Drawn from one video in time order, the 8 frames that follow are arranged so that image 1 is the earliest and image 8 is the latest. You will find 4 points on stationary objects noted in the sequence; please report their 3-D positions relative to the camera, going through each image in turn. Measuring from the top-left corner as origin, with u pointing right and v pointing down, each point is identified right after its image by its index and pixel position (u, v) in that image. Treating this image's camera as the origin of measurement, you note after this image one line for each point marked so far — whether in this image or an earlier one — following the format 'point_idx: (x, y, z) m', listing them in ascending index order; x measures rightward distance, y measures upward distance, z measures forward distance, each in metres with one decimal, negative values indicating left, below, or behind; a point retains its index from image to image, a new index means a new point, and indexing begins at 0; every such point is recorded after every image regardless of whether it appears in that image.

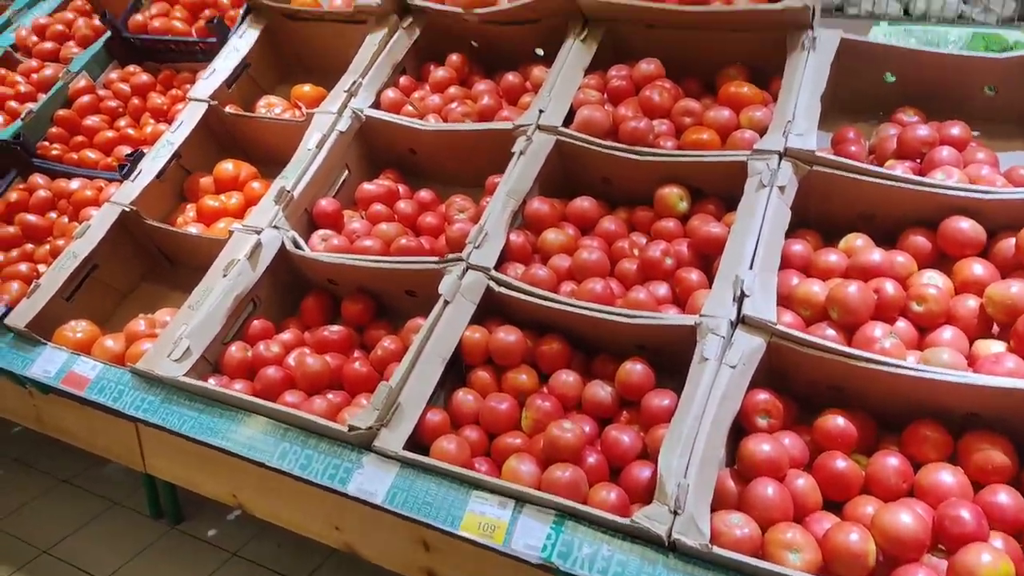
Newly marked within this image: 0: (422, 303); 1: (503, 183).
0: (-0.2, 0.0, +1.7) m
1: (0.0, +0.2, +1.7) m
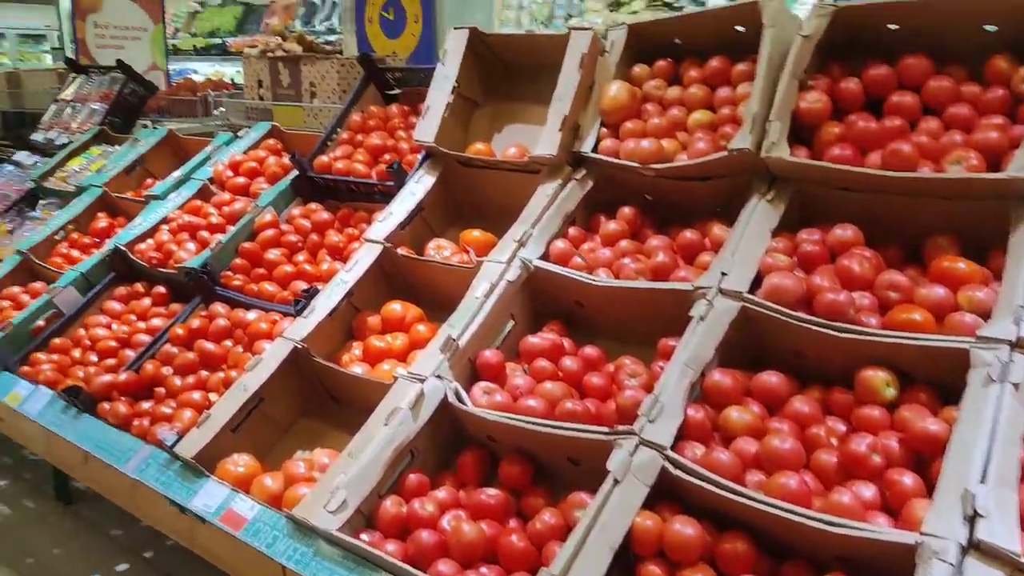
0: (+0.1, -0.4, +1.6) m
1: (+0.3, -0.1, +1.5) m
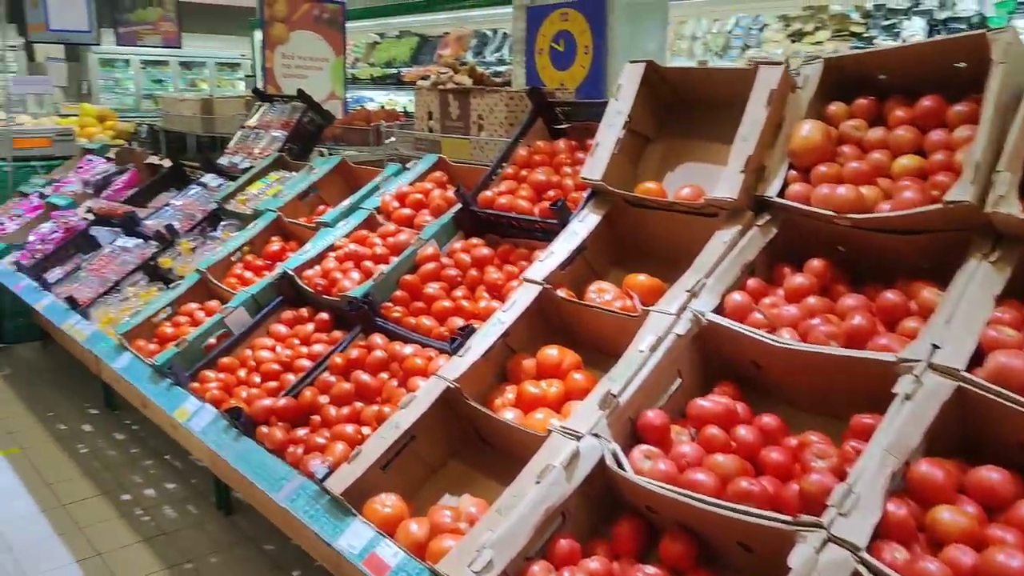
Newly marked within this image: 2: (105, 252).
0: (+0.4, -0.5, +1.4) m
1: (+0.6, -0.2, +1.3) m
2: (-1.8, +0.2, +3.6) m
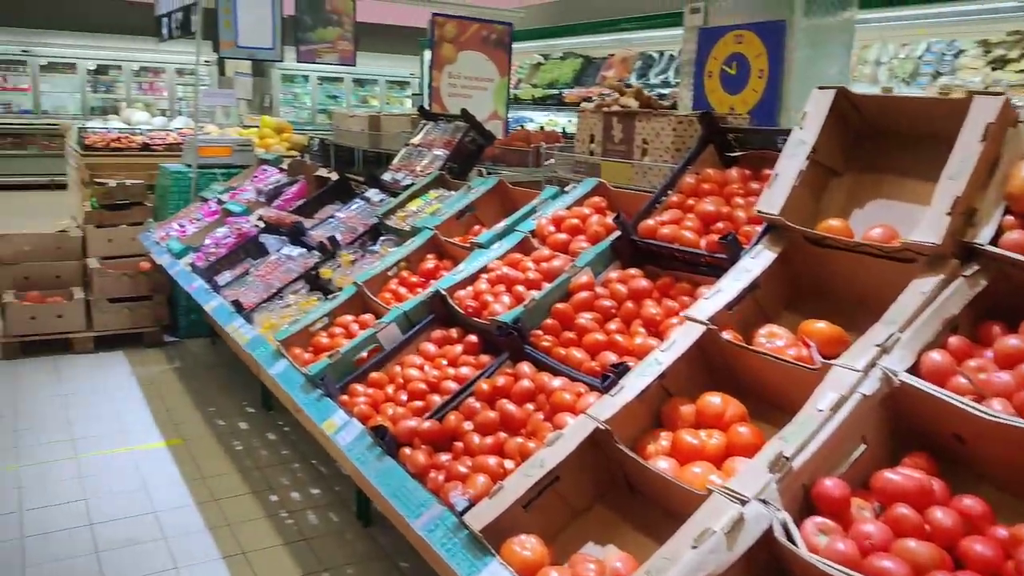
0: (+0.6, -0.6, +1.2) m
1: (+0.8, -0.3, +1.1) m
2: (-1.1, +0.1, +3.7) m
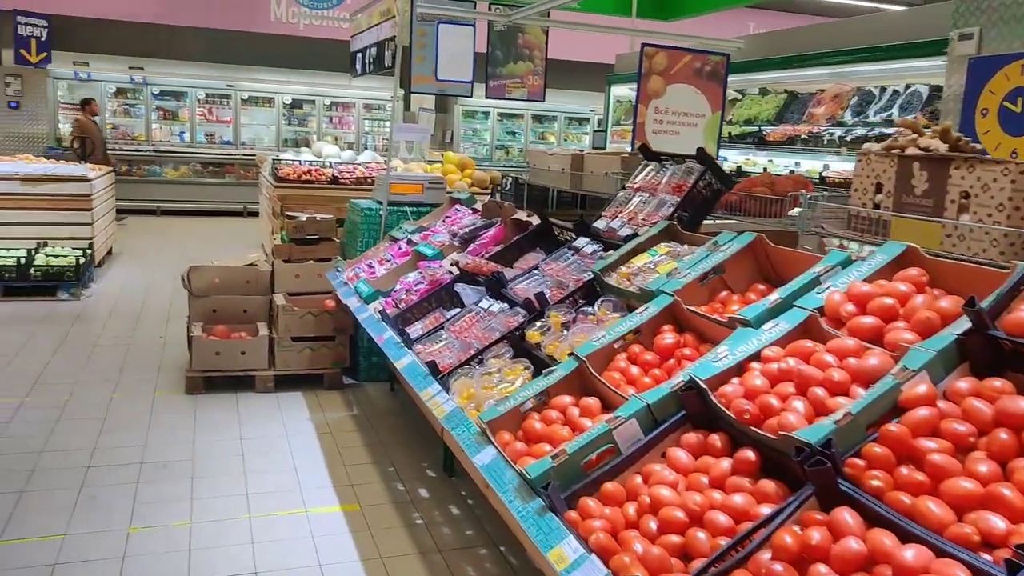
0: (+1.0, -0.8, +0.5) m
1: (+1.2, -0.5, +0.3) m
2: (-0.2, -0.1, +3.3) m
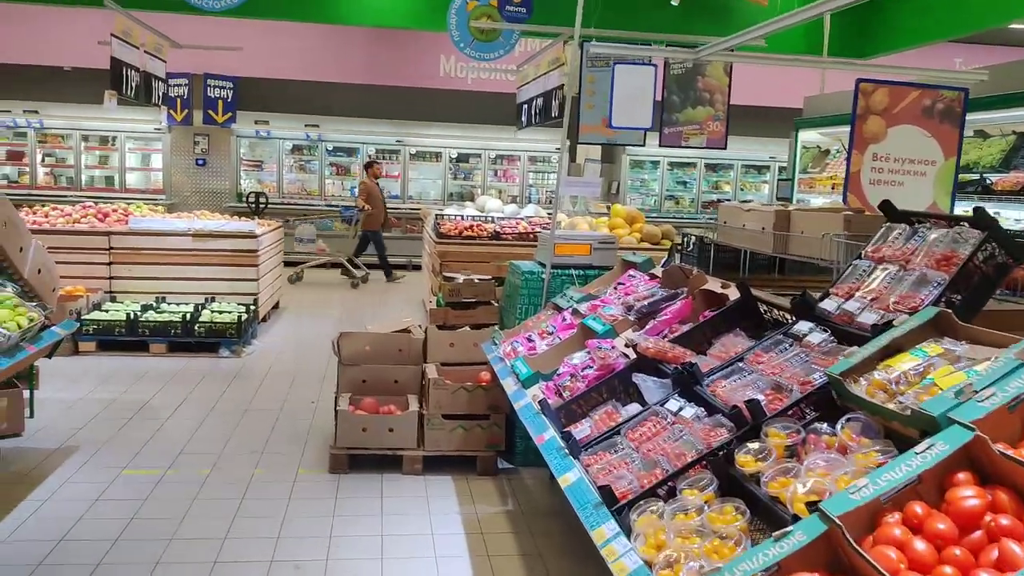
0: (+1.0, -0.9, -0.4) m
1: (+1.2, -0.7, -0.6) m
2: (+0.4, -0.4, +2.6) m
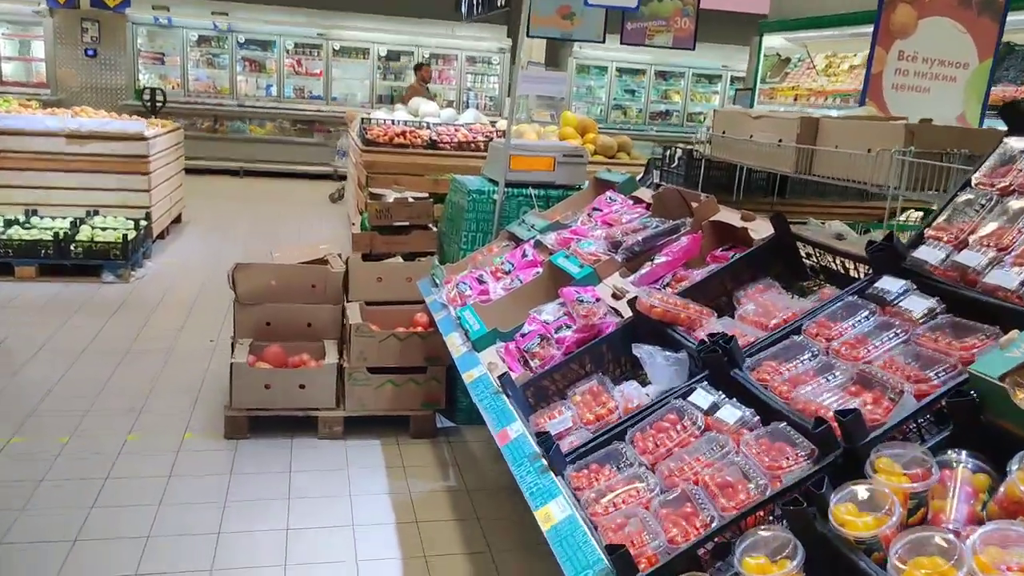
0: (+1.2, -1.1, -1.1) m
1: (+1.3, -0.9, -1.3) m
2: (+0.3, -0.3, +1.8) m
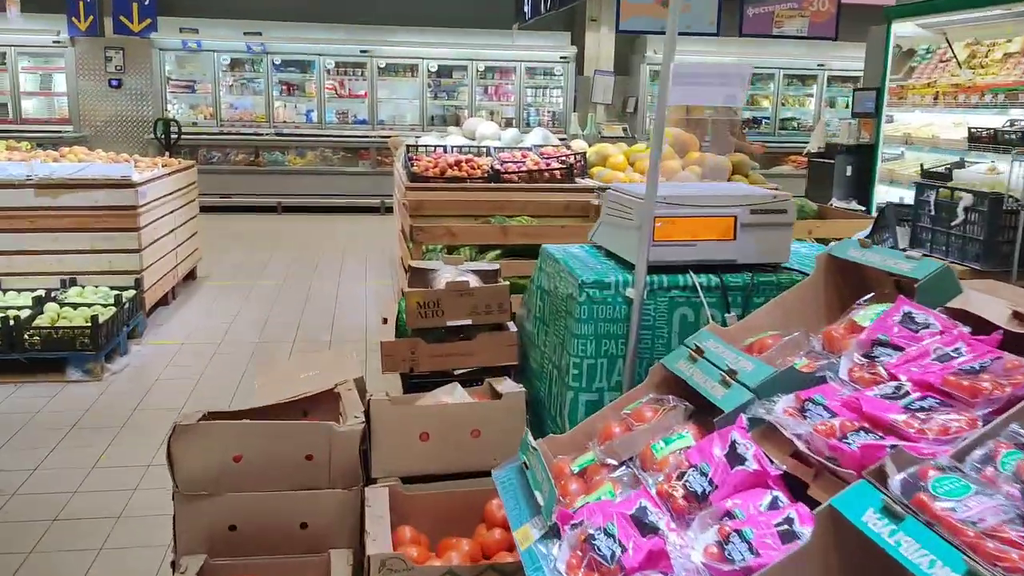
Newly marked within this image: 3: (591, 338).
0: (+1.2, -1.4, -3.0) m
1: (+1.4, -1.2, -3.1) m
2: (+0.6, -0.6, 0.0) m
3: (+0.2, -0.2, +2.0) m
